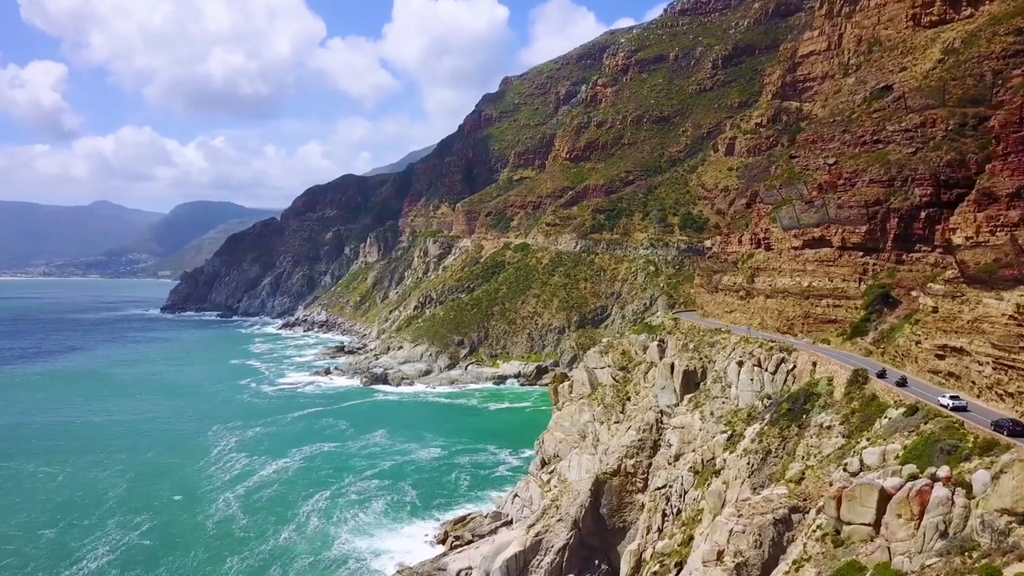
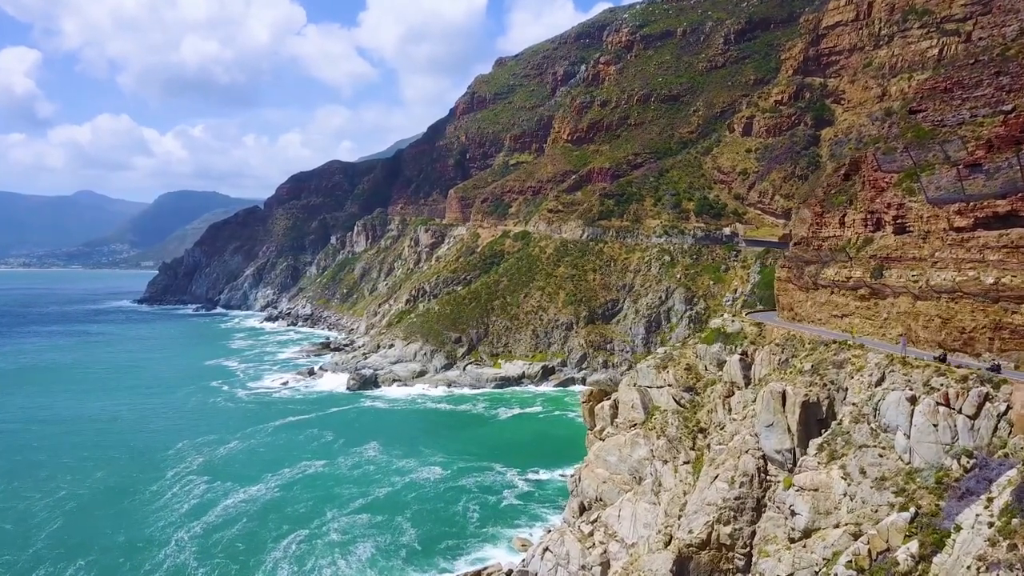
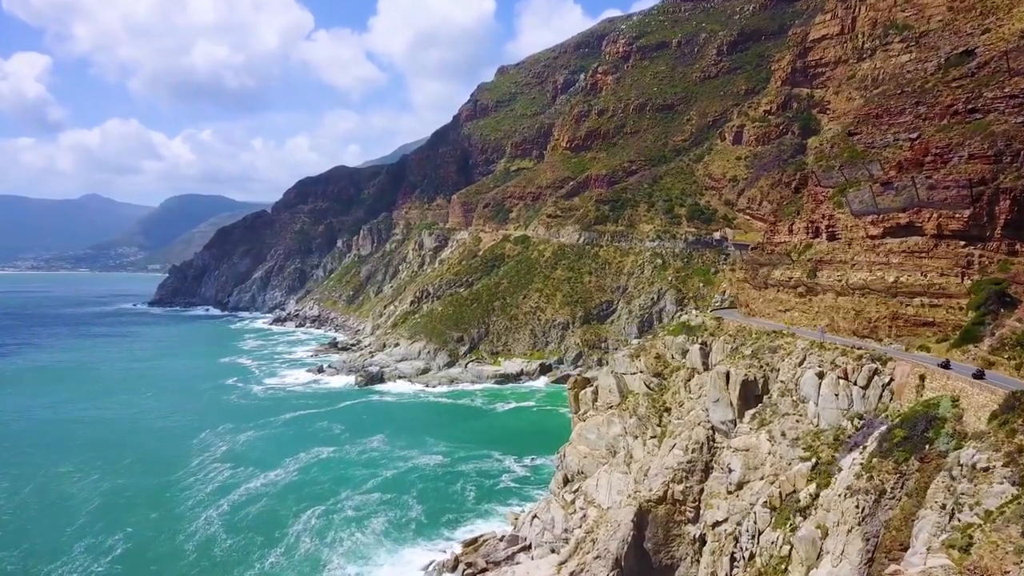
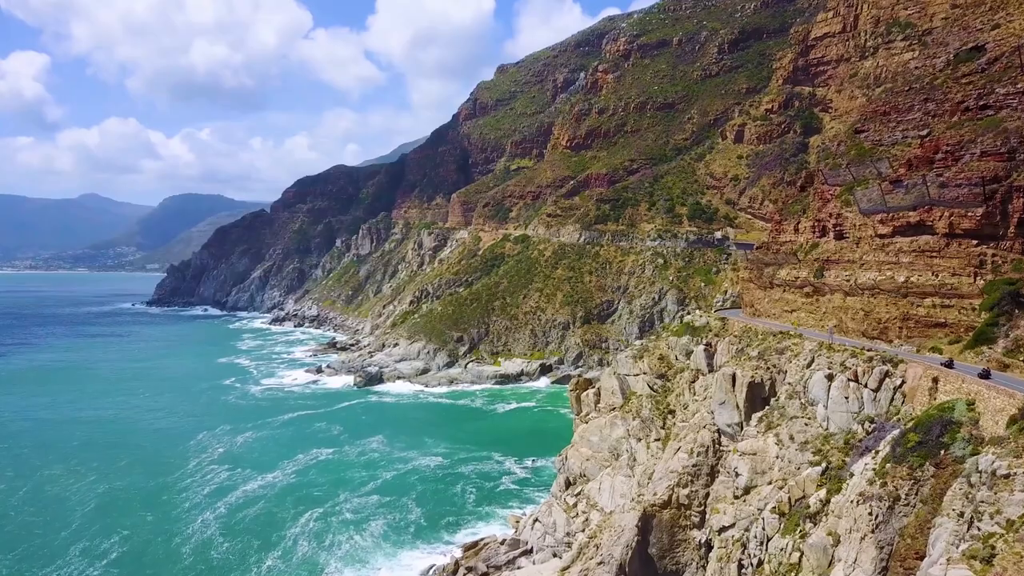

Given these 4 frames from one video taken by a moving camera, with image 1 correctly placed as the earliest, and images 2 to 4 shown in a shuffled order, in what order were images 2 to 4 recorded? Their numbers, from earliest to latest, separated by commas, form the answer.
3, 4, 2
